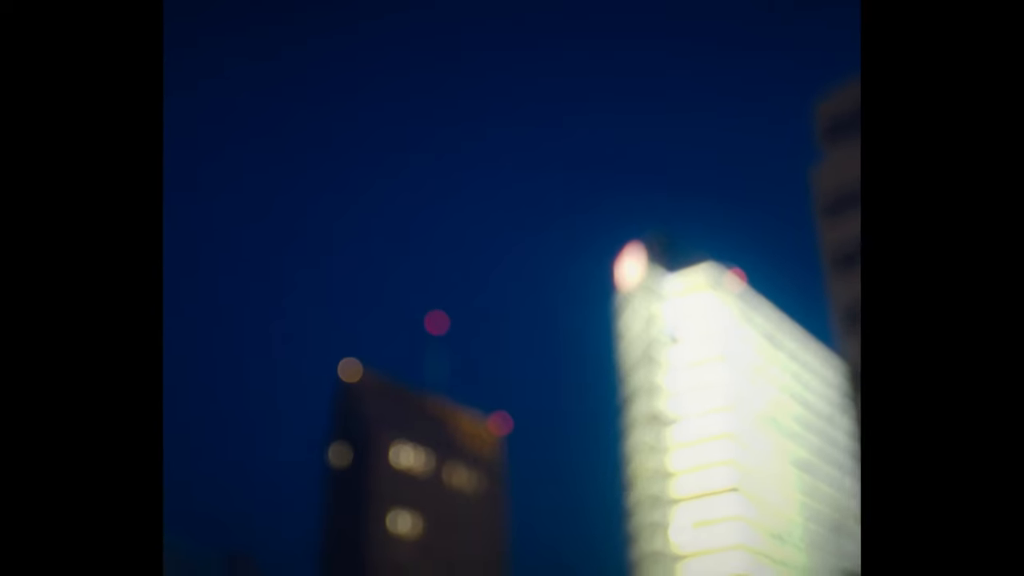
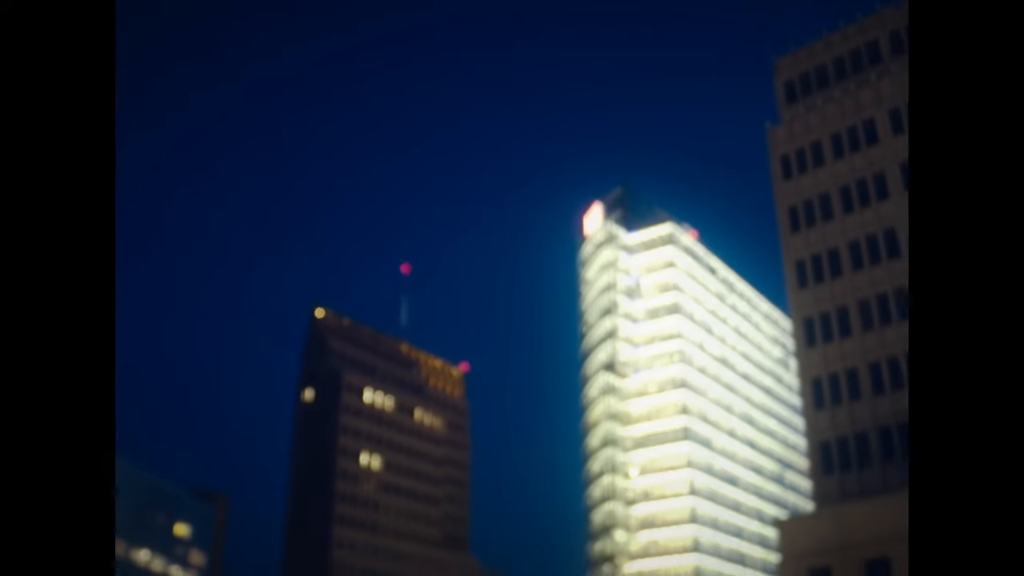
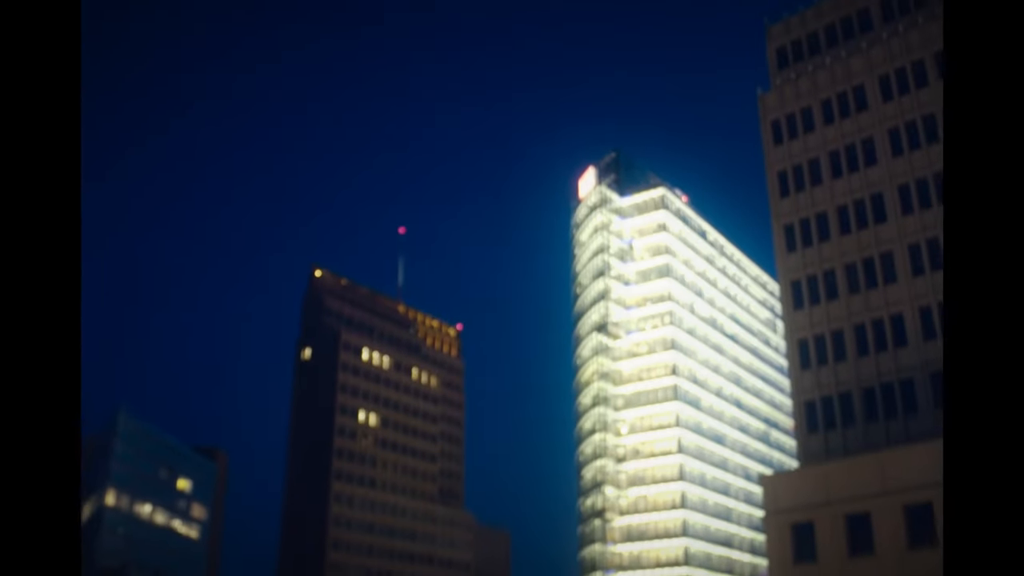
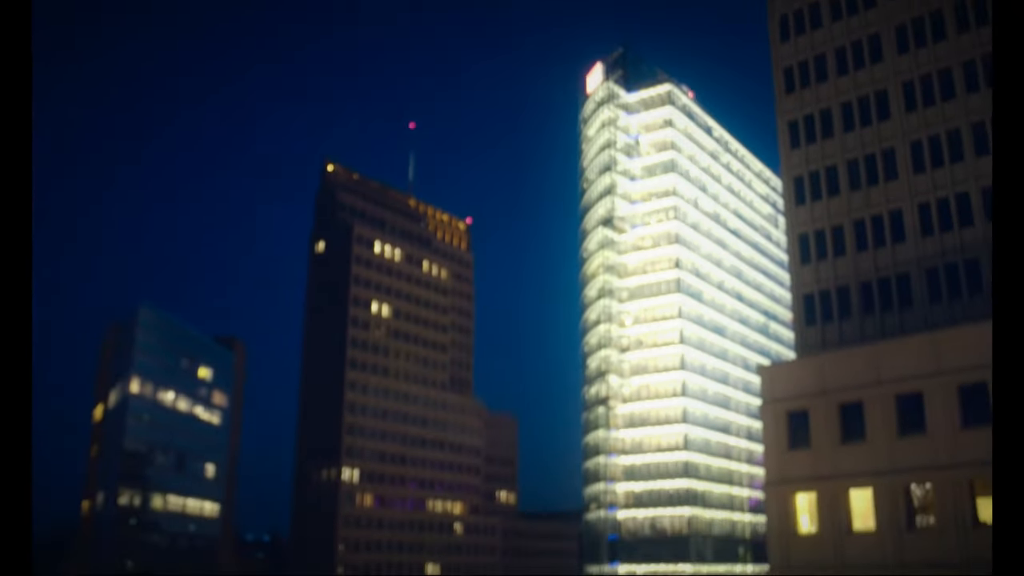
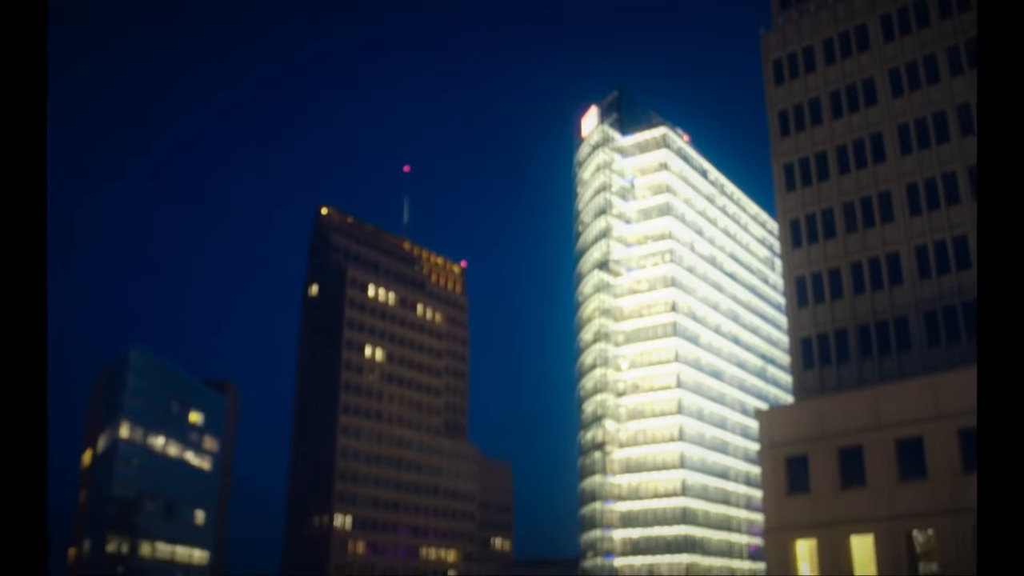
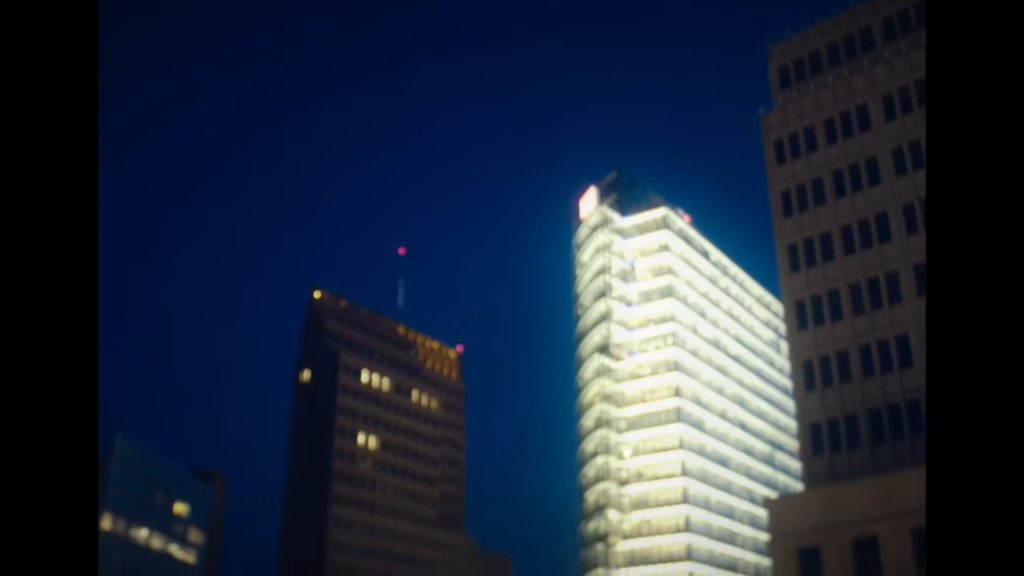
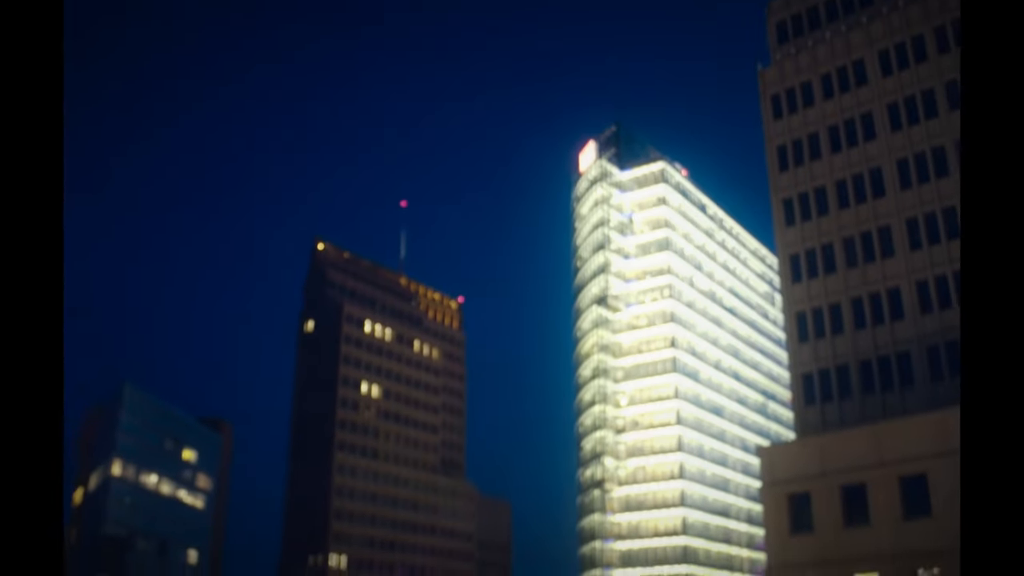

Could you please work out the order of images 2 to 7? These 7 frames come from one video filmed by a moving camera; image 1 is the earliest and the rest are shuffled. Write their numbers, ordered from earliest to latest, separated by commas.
2, 6, 3, 7, 5, 4
